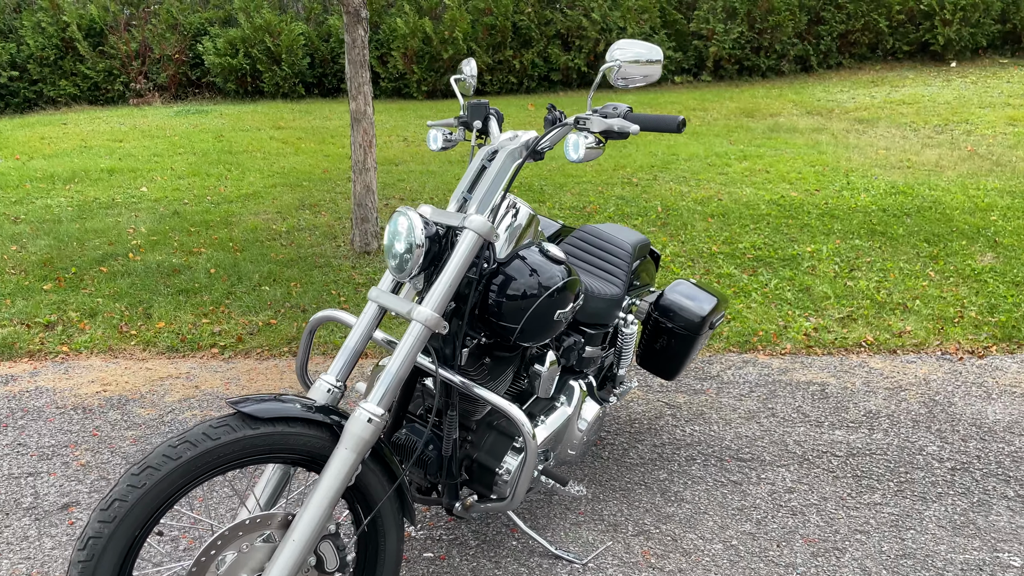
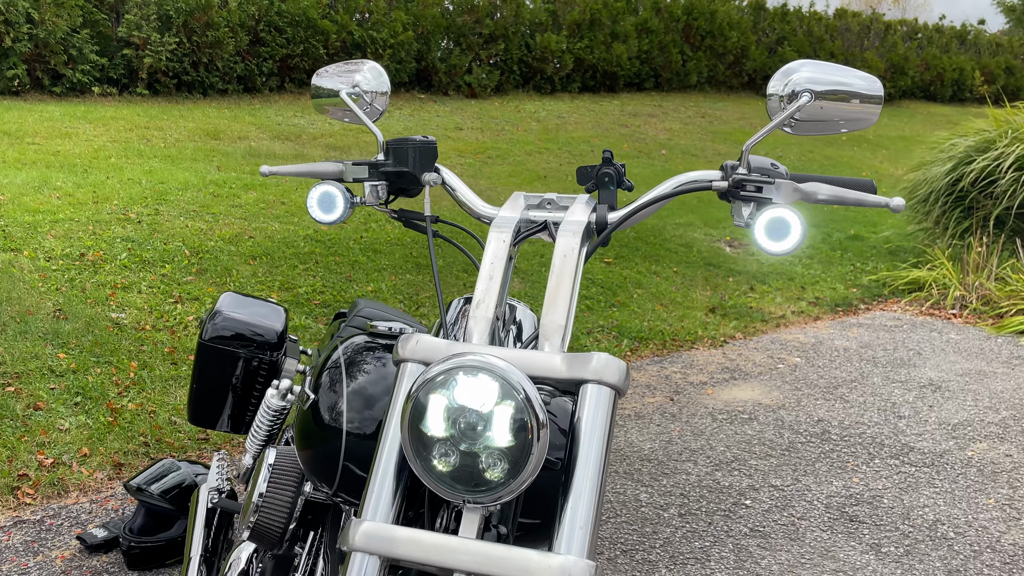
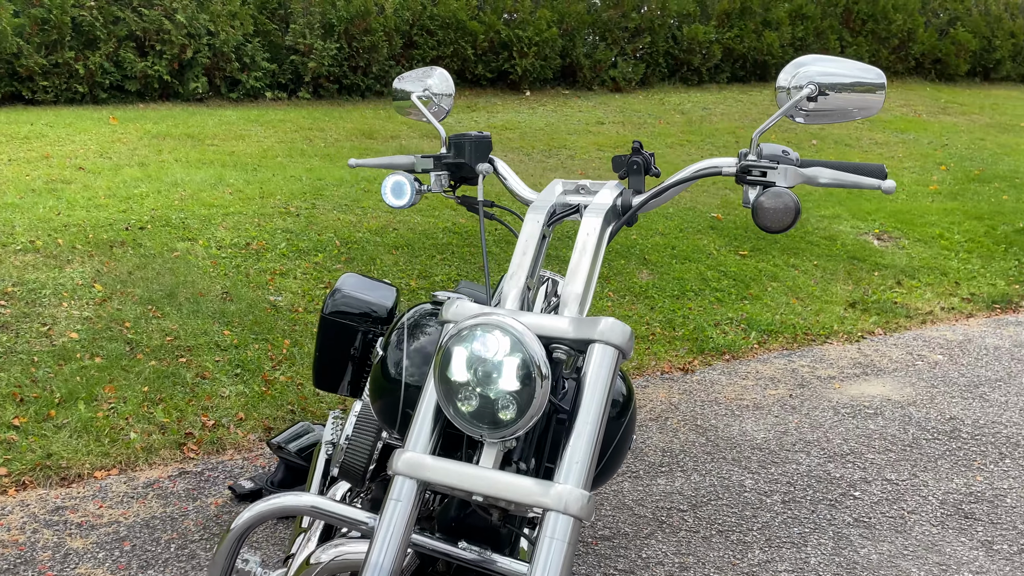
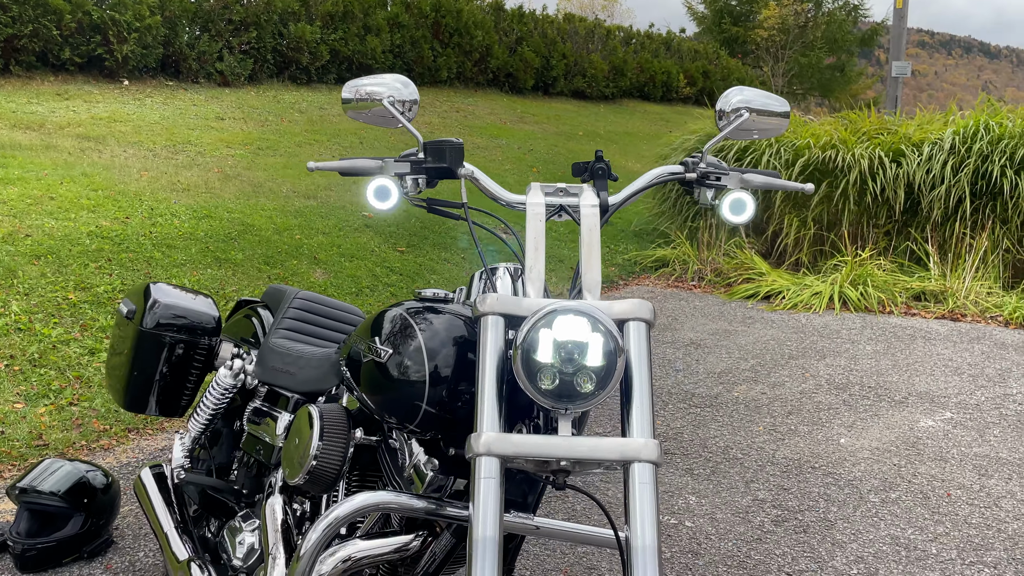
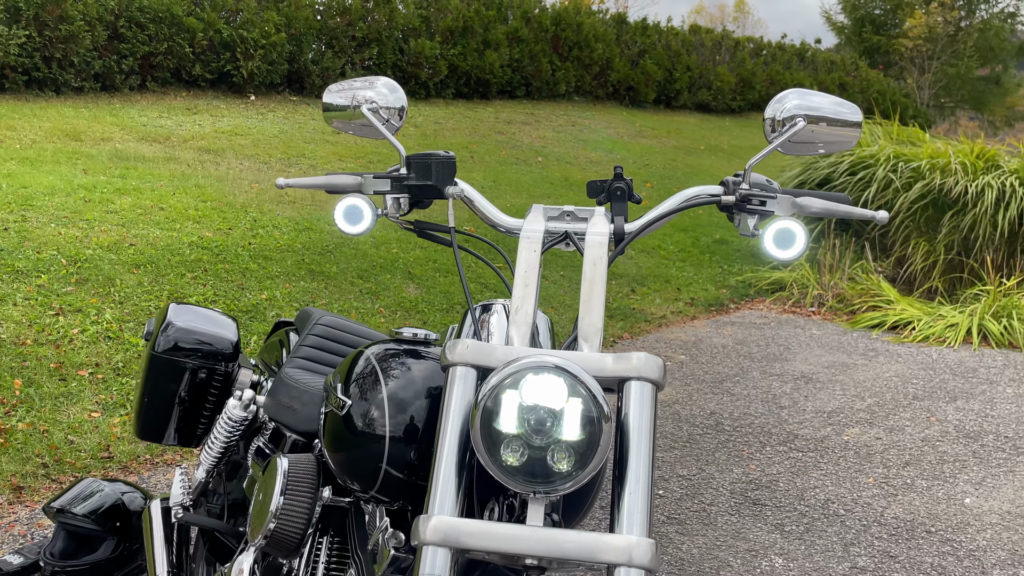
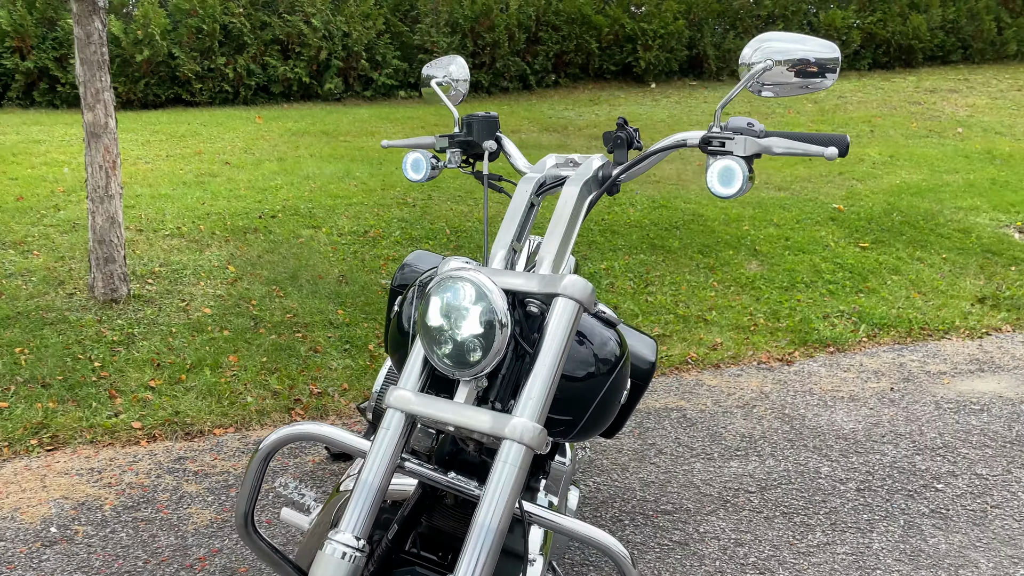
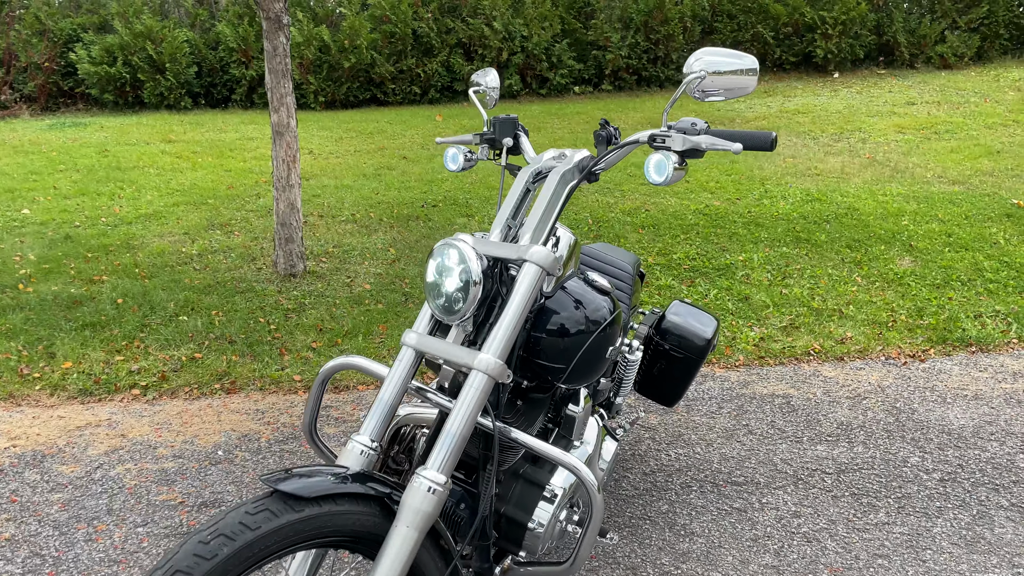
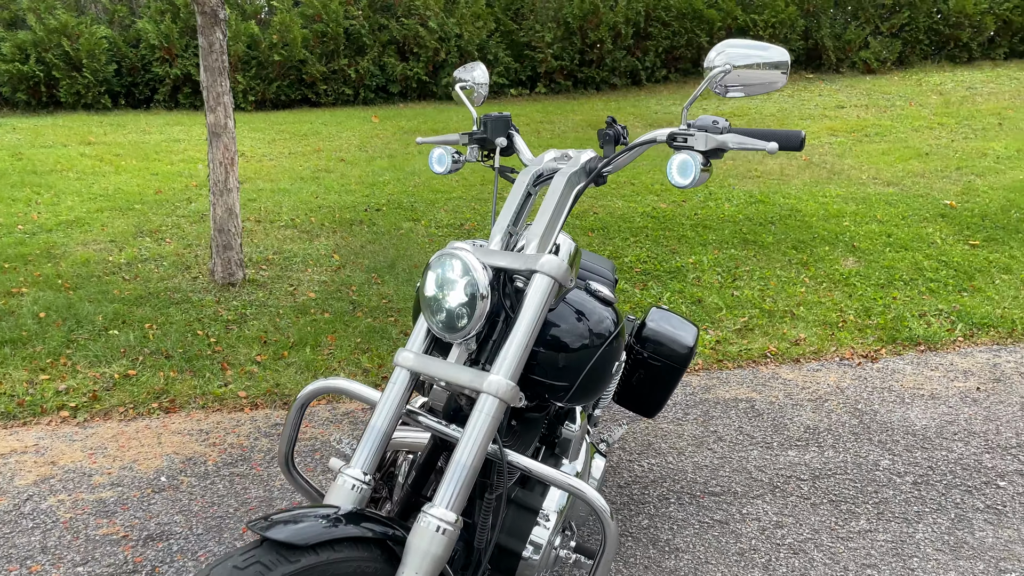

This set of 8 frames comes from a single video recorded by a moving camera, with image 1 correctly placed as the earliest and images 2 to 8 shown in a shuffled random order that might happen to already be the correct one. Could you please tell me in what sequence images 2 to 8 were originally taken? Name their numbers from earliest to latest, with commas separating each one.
7, 8, 6, 3, 2, 5, 4
